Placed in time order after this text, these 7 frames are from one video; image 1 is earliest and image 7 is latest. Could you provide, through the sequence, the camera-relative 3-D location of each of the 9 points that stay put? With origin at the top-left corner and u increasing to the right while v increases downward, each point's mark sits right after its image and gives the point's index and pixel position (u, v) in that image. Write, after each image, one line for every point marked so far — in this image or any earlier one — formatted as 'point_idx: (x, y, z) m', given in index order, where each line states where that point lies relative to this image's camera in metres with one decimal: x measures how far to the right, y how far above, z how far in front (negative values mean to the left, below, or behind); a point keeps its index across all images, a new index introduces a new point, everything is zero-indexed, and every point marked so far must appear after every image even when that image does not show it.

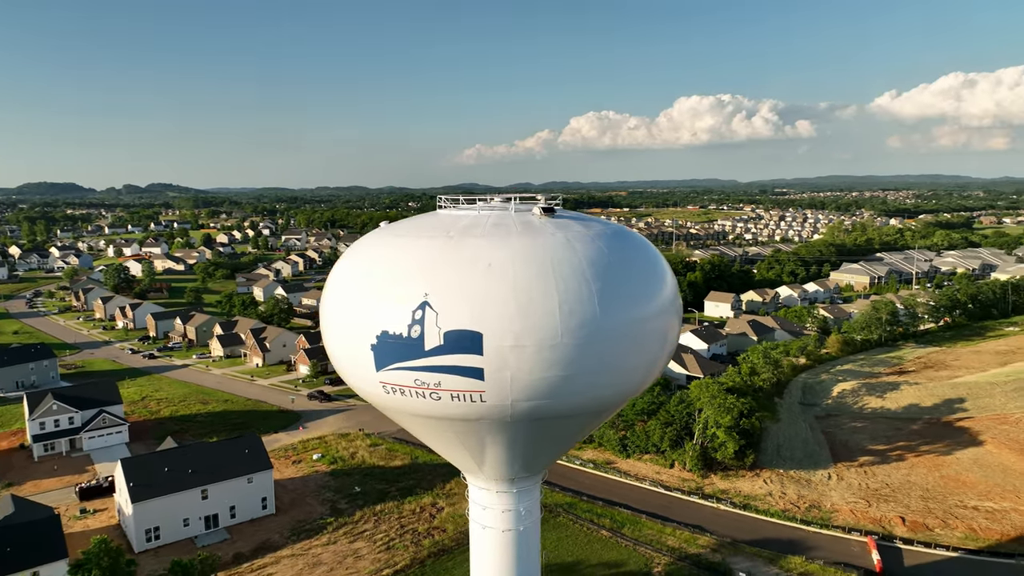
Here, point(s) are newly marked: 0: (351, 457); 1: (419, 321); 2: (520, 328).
0: (-3.6, -3.8, +15.7) m
1: (-0.8, -0.3, +5.8) m
2: (+0.1, -0.3, +5.7) m
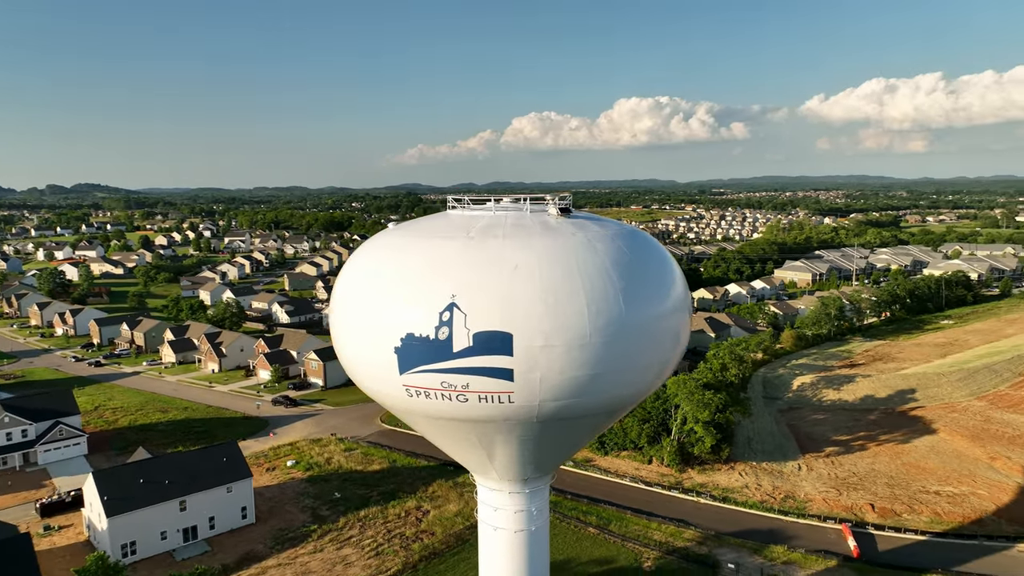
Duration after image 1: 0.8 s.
0: (-4.1, -3.9, +15.4) m
1: (-0.5, -0.3, +5.8) m
2: (+0.3, -0.3, +5.7) m
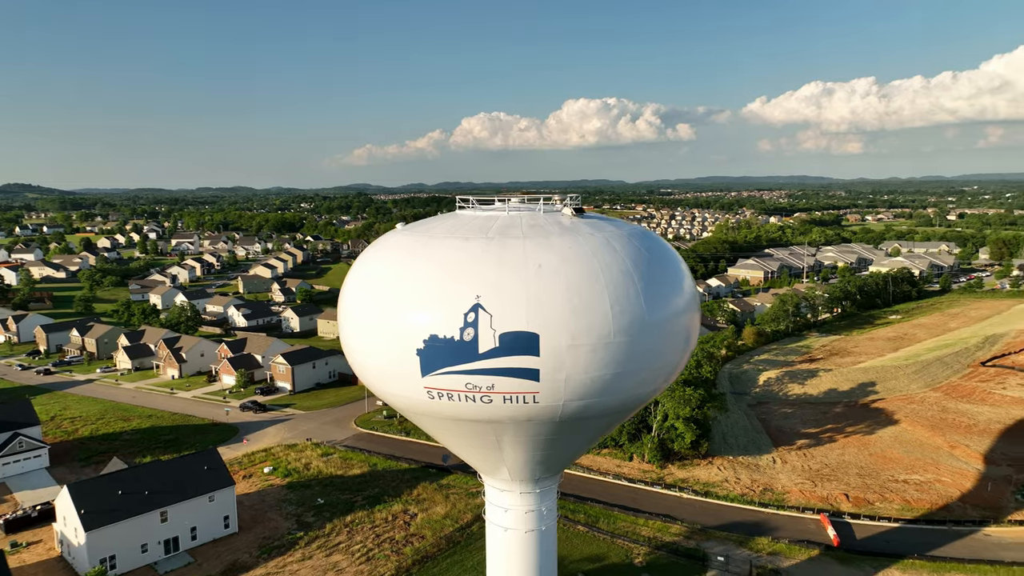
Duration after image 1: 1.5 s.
0: (-4.5, -3.9, +15.1) m
1: (-0.3, -0.3, +5.7) m
2: (+0.5, -0.3, +5.7) m
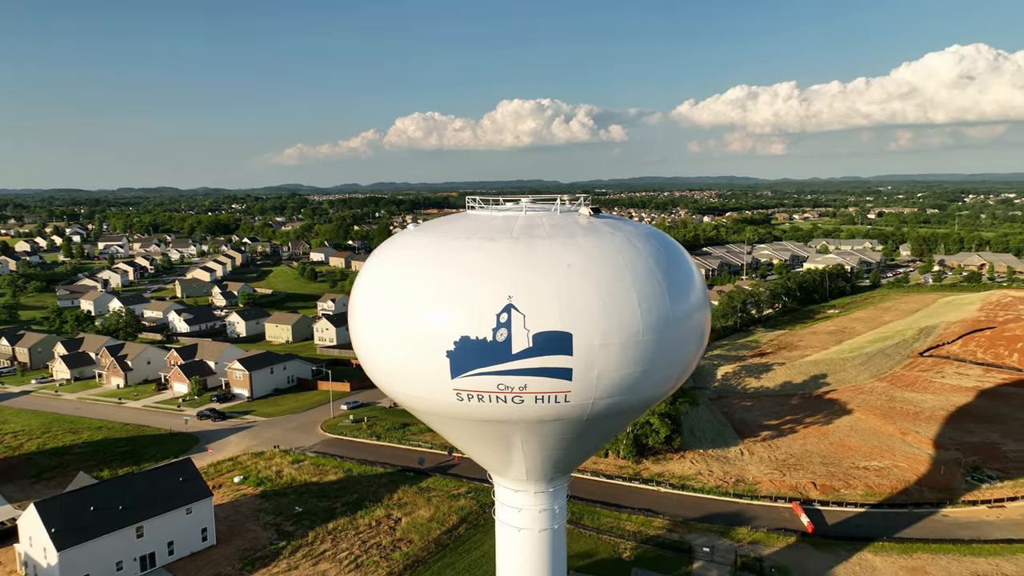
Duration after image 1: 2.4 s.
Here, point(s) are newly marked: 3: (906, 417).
0: (-5.0, -4.0, +14.7) m
1: (-0.1, -0.3, +5.7) m
2: (+0.8, -0.3, +5.8) m
3: (+10.7, -3.5, +18.9) m
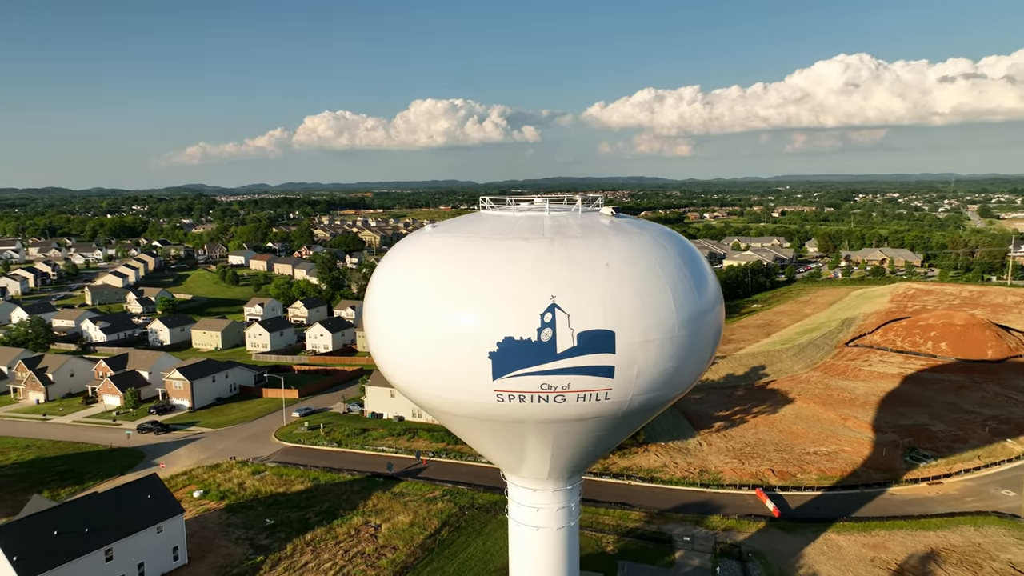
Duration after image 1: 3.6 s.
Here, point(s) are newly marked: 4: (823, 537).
0: (-5.5, -4.1, +14.1) m
1: (+0.3, -0.3, +5.7) m
2: (+1.1, -0.3, +5.9) m
3: (+9.6, -3.3, +20.0) m
4: (+5.5, -4.4, +12.4) m
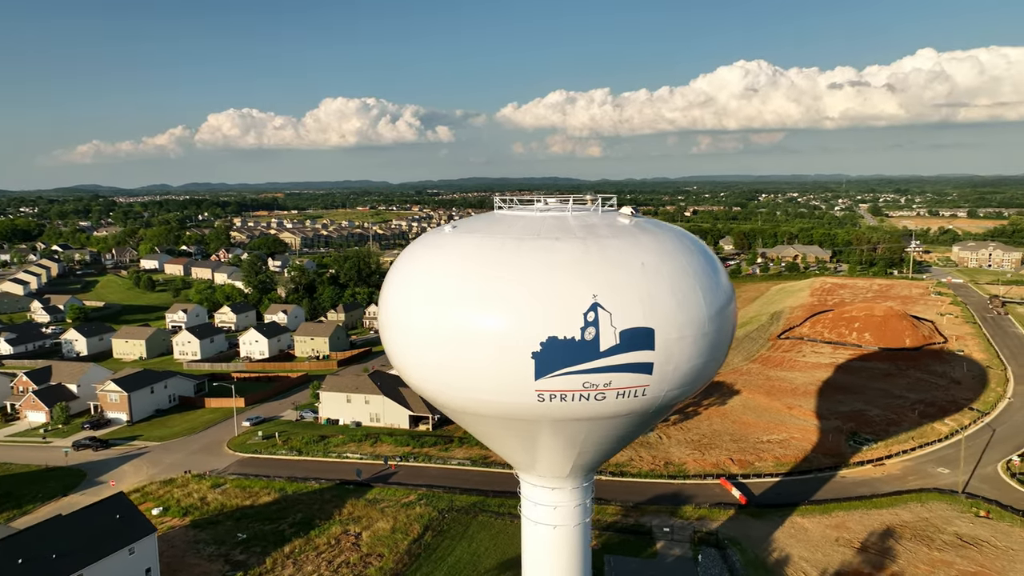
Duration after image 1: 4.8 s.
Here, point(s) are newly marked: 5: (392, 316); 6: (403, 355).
0: (-6.0, -4.2, +13.5) m
1: (+0.6, -0.3, +5.8) m
2: (+1.5, -0.3, +6.0) m
3: (+8.3, -3.2, +21.1) m
4: (+5.2, -4.4, +13.0) m
5: (-1.2, -0.3, +6.9) m
6: (-1.0, -0.7, +6.9) m
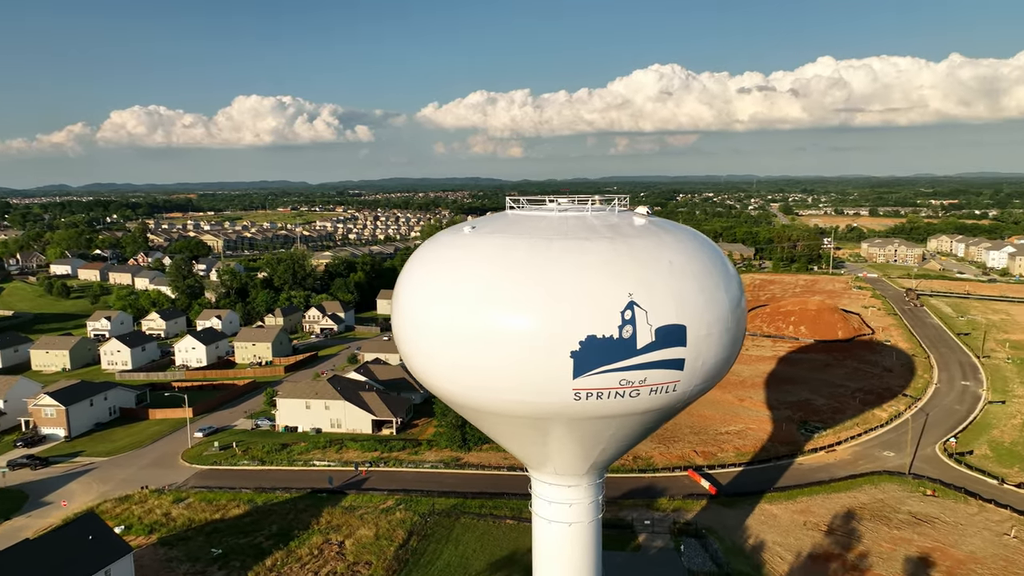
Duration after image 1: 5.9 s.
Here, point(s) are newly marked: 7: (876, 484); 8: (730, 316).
0: (-6.4, -4.3, +12.8) m
1: (+1.0, -0.3, +5.9) m
2: (+1.8, -0.3, +6.2) m
3: (+7.0, -3.1, +21.9) m
4: (+4.8, -4.3, +13.5) m
5: (-1.0, -0.3, +6.8) m
6: (-0.8, -0.7, +6.8) m
7: (+7.8, -4.2, +14.8) m
8: (+2.1, -0.3, +6.5) m
